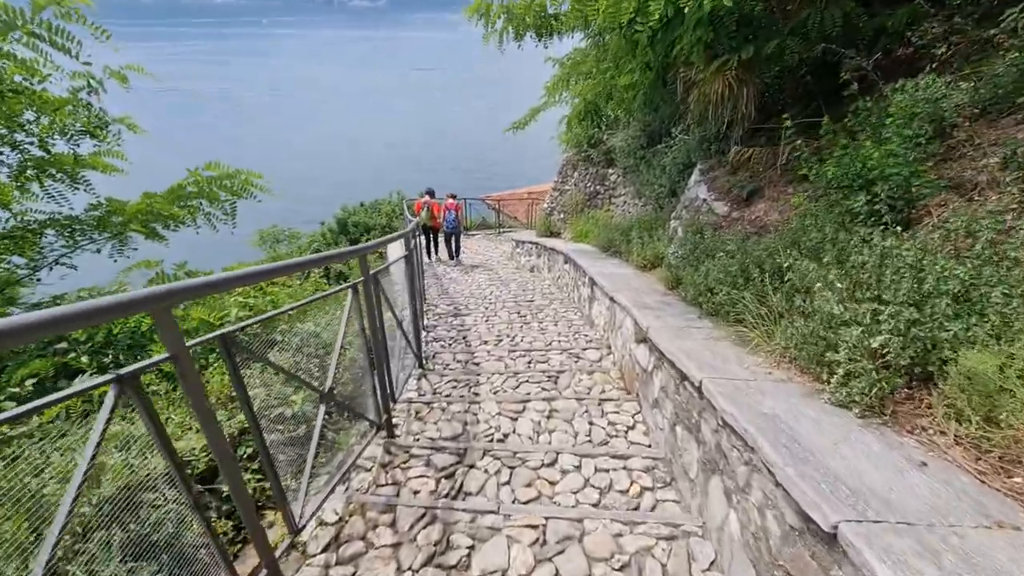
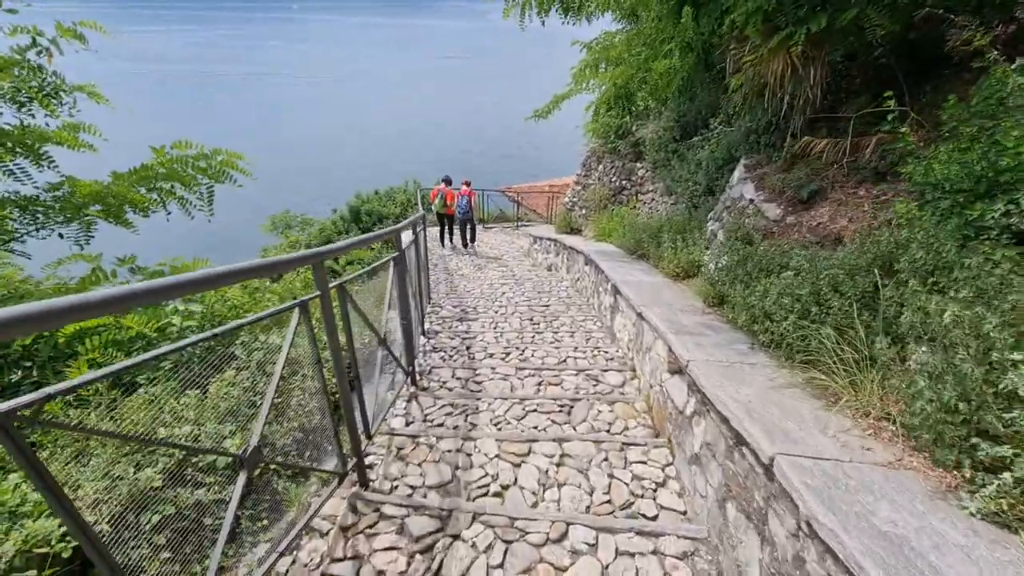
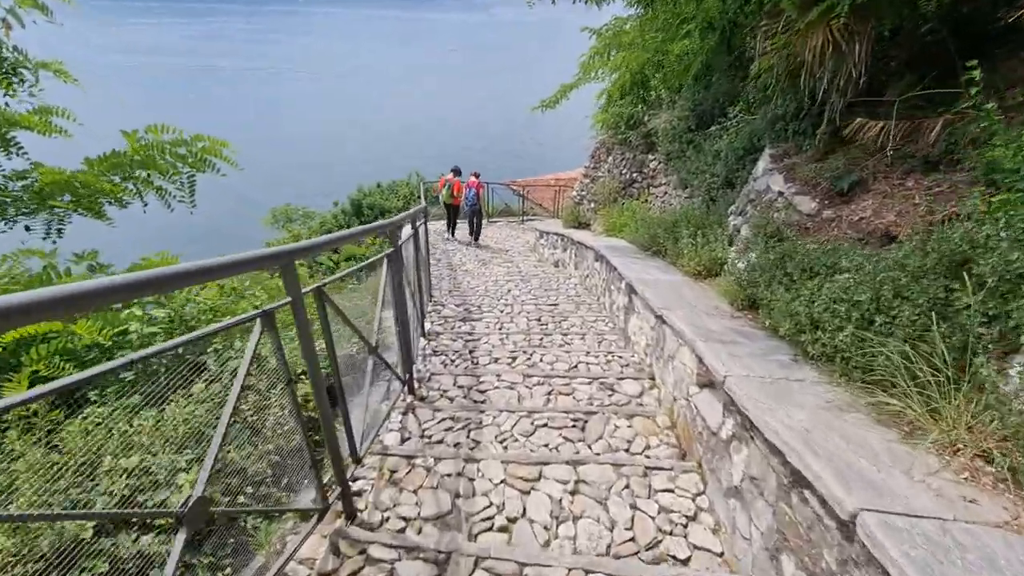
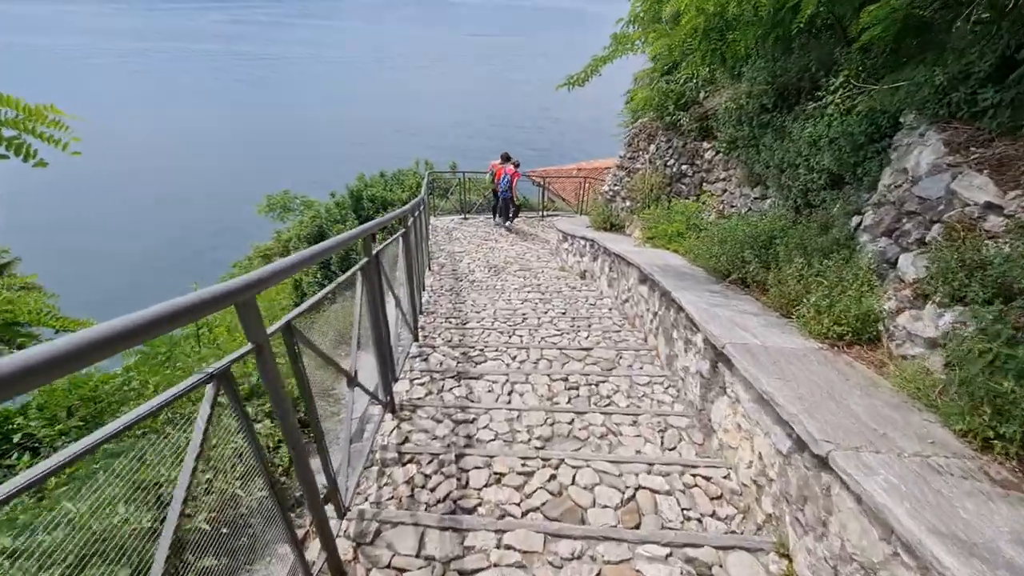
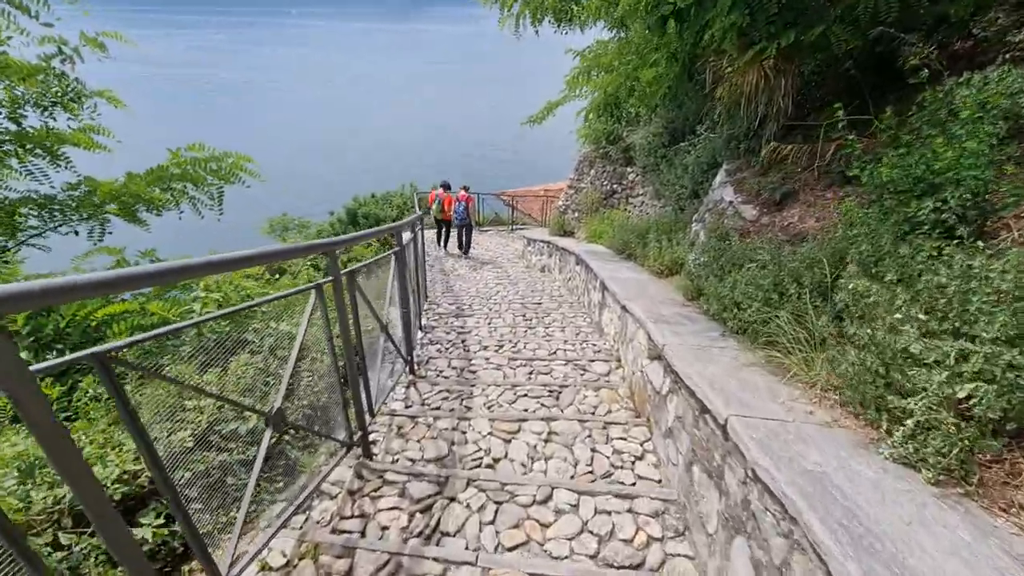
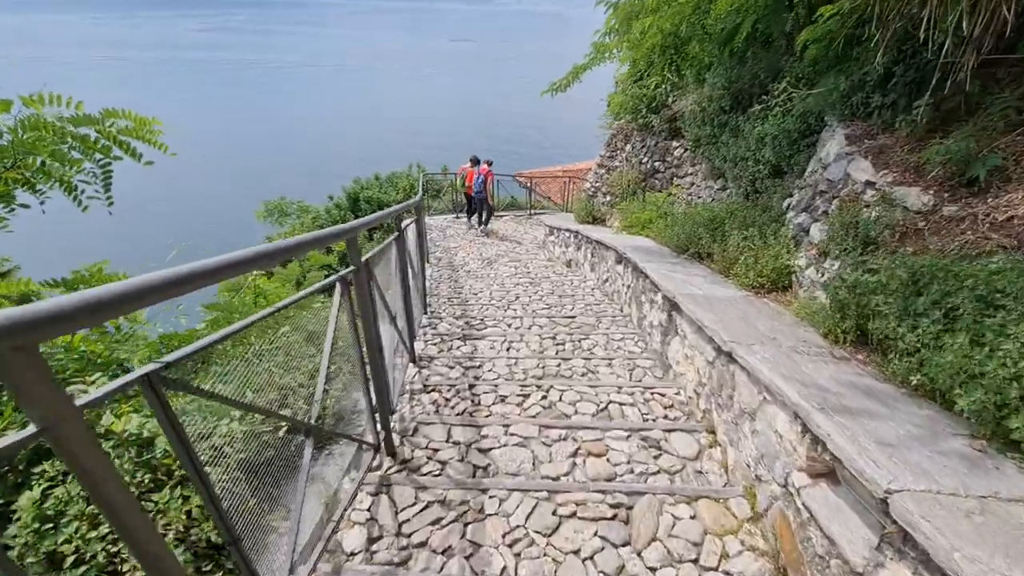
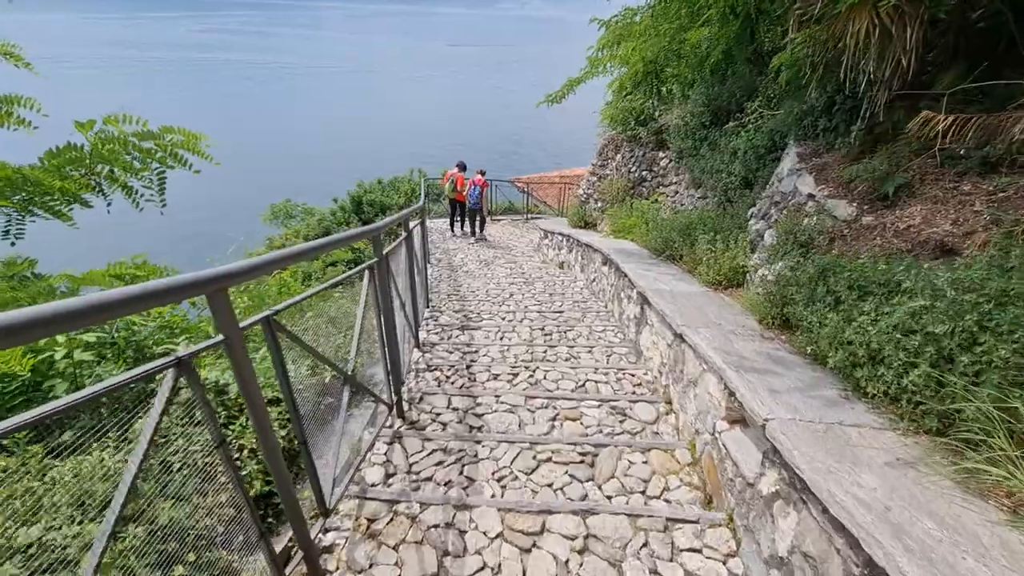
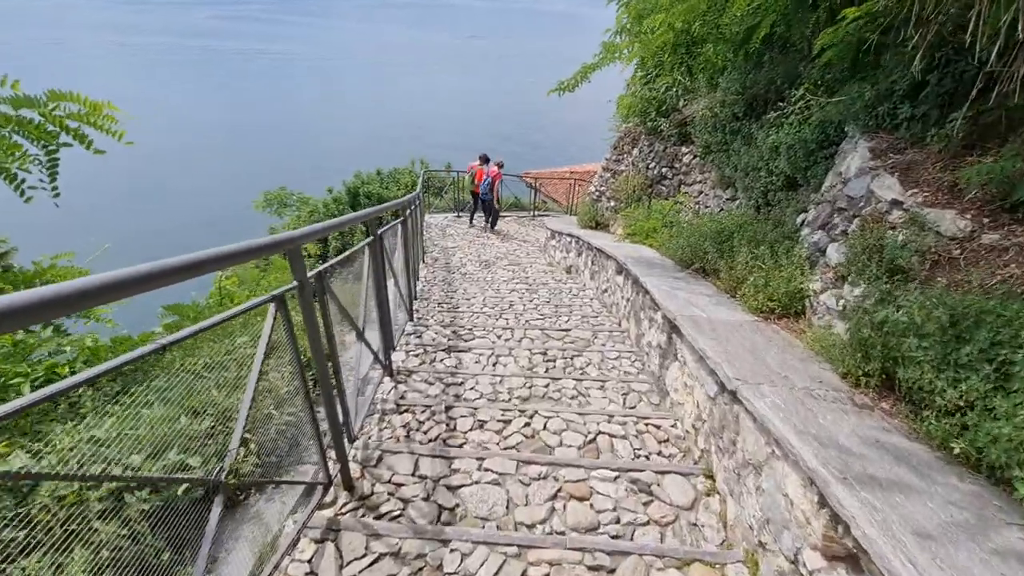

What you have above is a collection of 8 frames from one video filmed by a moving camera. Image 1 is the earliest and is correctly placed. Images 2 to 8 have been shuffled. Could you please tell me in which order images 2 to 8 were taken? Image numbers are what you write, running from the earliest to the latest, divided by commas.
5, 2, 3, 7, 6, 8, 4
